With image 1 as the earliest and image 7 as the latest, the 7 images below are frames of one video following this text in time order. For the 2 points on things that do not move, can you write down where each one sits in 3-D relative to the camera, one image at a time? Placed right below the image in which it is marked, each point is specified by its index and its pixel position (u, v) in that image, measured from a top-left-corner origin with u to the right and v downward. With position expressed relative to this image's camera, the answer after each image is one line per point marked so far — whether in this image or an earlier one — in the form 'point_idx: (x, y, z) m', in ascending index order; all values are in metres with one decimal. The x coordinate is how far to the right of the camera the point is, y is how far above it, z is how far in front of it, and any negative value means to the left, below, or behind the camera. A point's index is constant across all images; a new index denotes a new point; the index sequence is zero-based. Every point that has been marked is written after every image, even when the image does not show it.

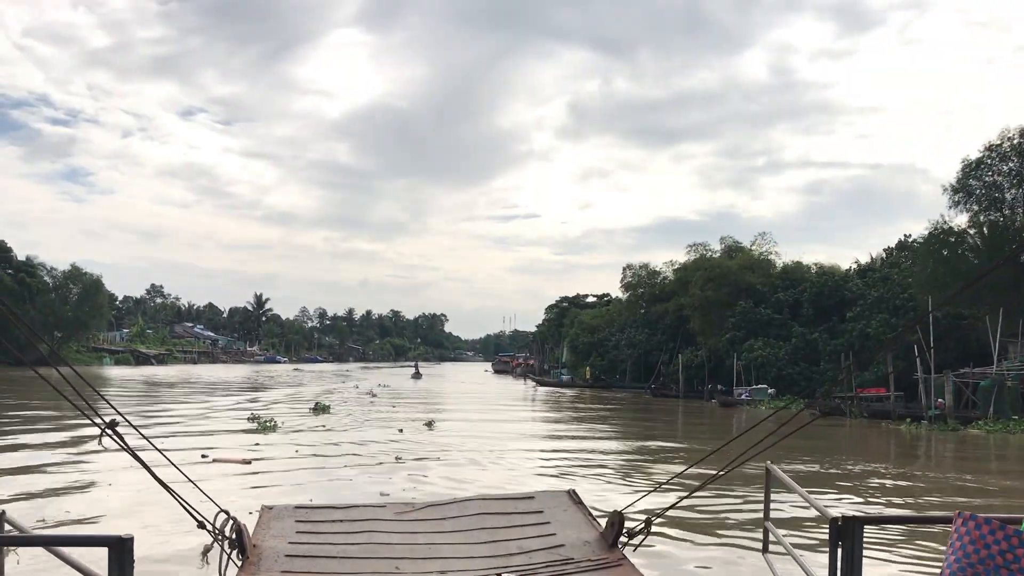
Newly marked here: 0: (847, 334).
0: (+9.8, -1.3, +20.0) m
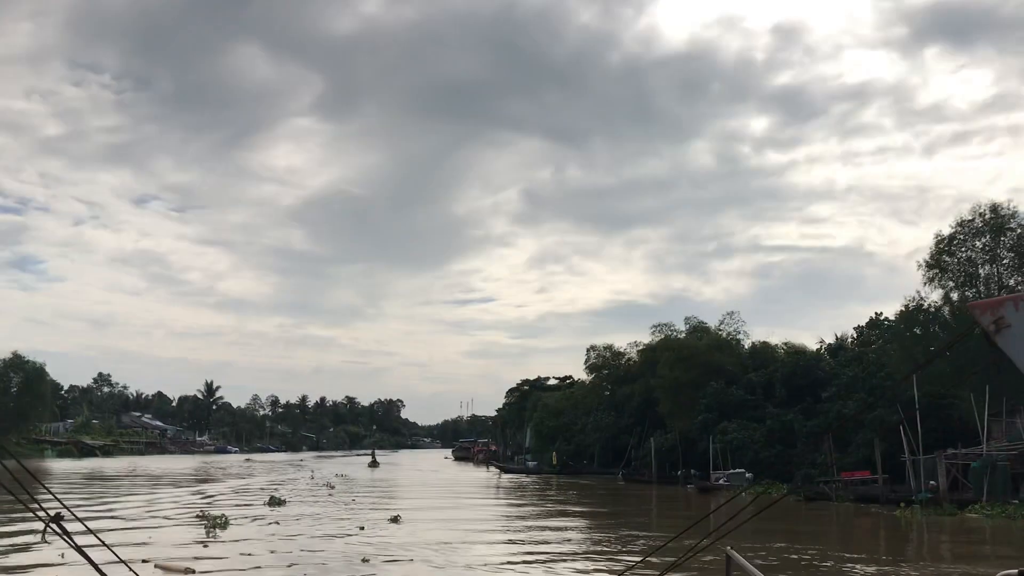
0: (+8.9, -3.6, +19.7) m
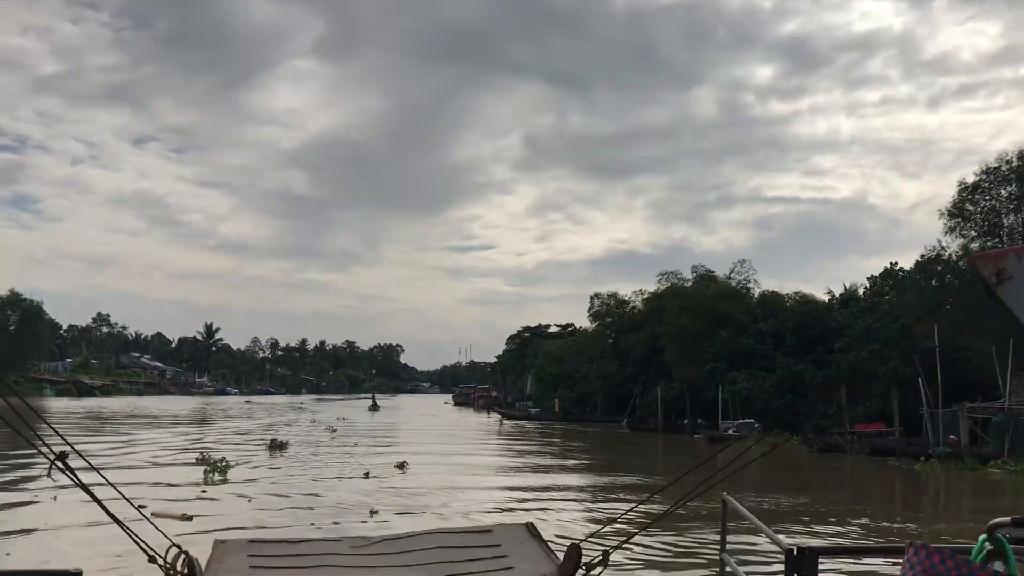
0: (+9.0, -2.2, +19.3) m
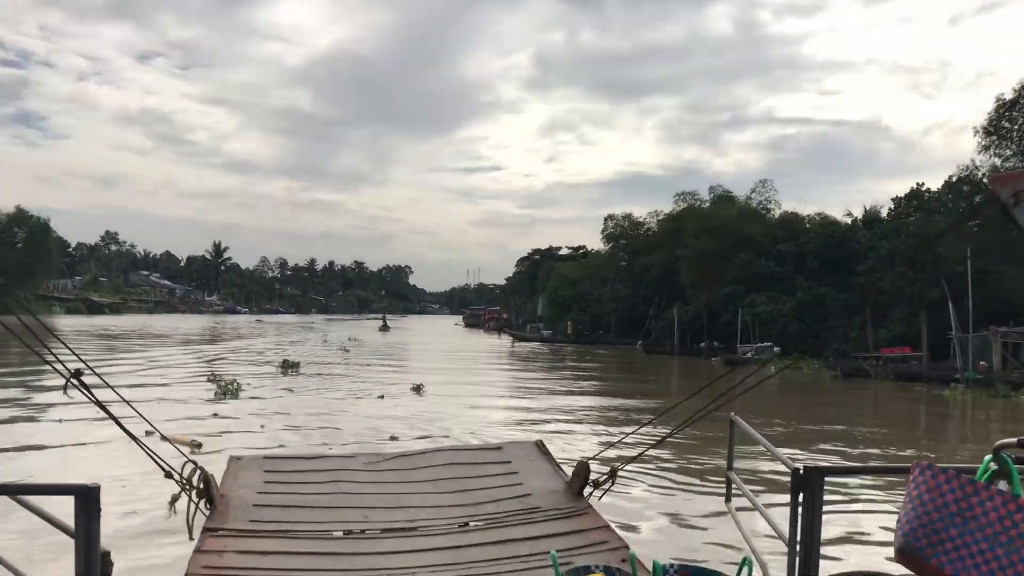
0: (+9.4, 0.0, +18.7) m
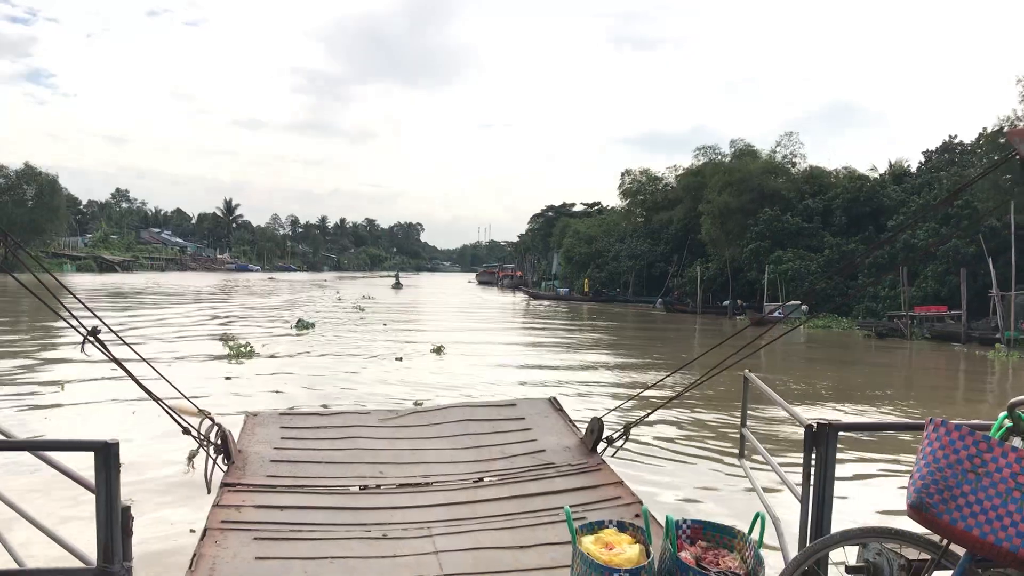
0: (+9.9, +1.1, +18.0) m
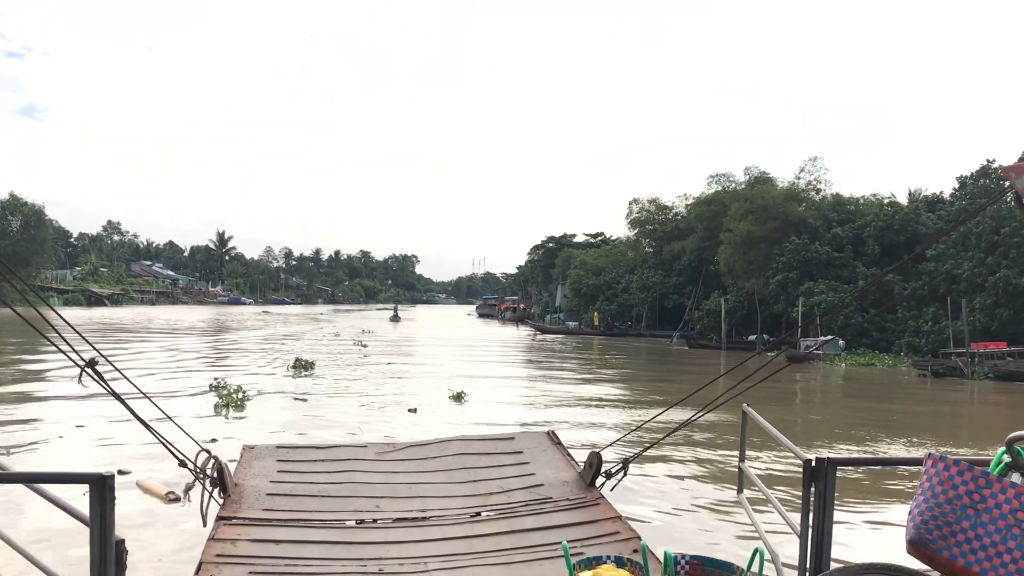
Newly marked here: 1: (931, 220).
0: (+10.2, +0.3, +16.9) m
1: (+11.2, +1.8, +18.4) m
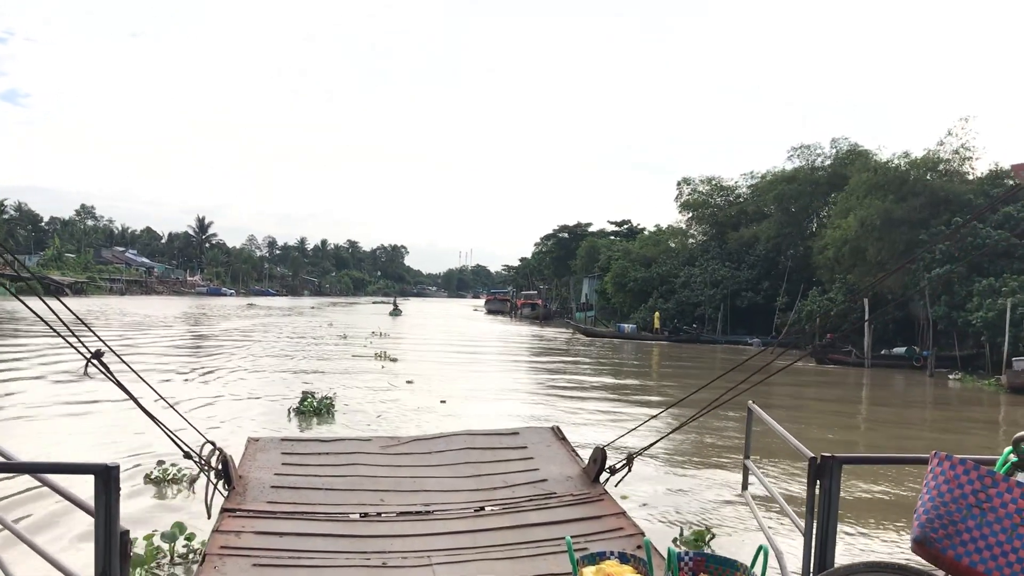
0: (+11.8, +0.3, +12.3) m
1: (+12.7, +1.8, +13.8) m
